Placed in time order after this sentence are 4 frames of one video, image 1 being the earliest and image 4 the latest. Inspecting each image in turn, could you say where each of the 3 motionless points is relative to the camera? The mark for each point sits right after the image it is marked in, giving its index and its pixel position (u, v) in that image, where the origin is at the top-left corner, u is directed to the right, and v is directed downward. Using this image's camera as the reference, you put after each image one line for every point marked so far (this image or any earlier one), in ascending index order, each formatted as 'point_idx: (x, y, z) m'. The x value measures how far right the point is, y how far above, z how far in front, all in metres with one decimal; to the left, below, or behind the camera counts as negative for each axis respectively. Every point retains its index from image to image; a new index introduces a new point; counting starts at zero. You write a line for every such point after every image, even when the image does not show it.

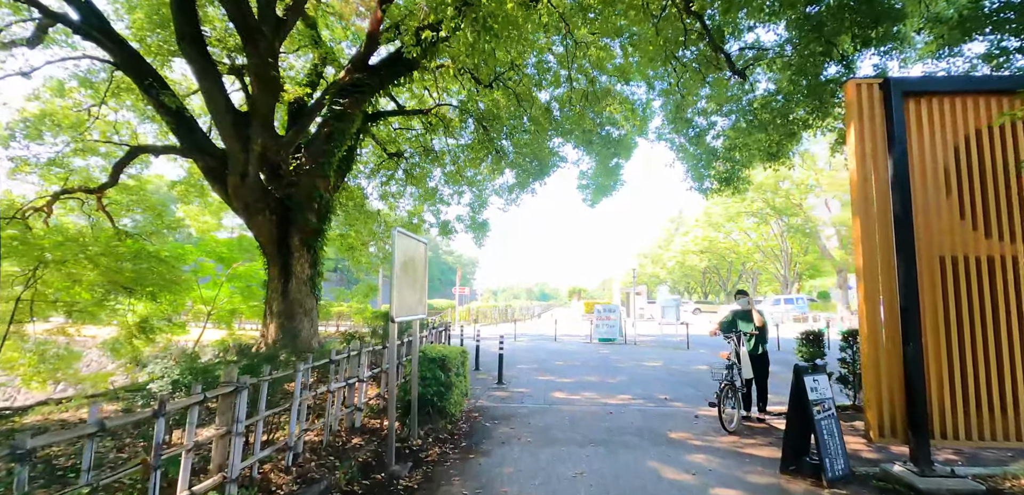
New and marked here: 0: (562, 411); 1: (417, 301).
0: (+0.6, -1.9, +5.5) m
1: (-0.8, -0.5, +4.2) m
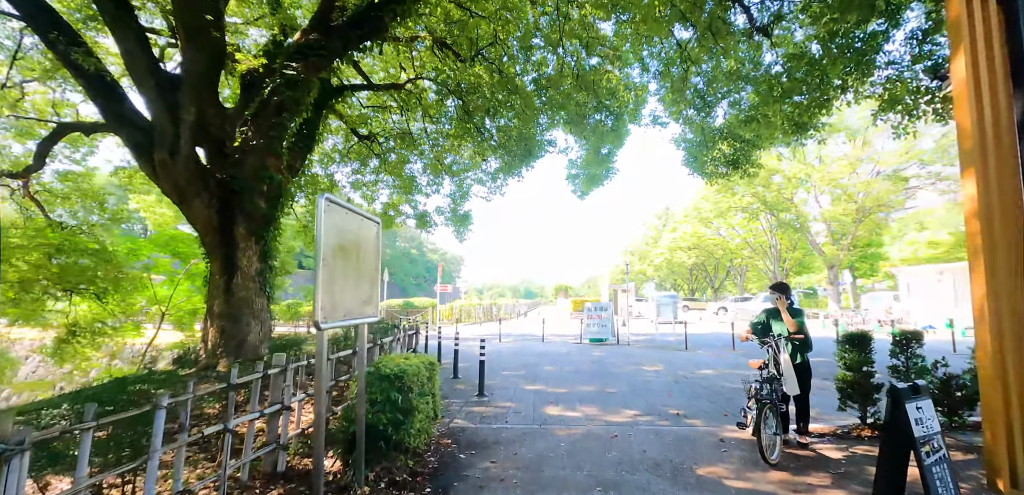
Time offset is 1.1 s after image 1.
0: (+0.4, -1.7, +4.4) m
1: (-1.0, -0.3, +3.1) m
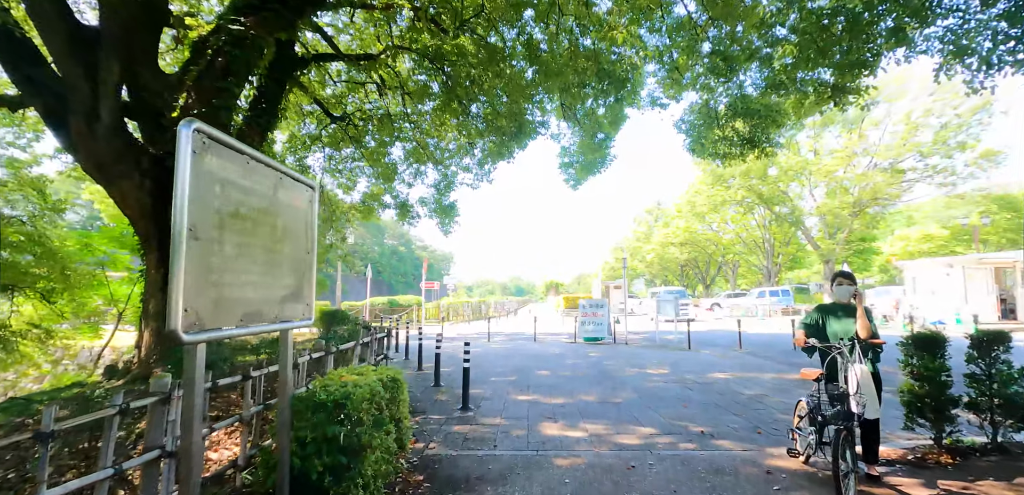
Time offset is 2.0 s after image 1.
0: (+0.4, -1.6, +3.5) m
1: (-1.0, -0.2, +2.1) m
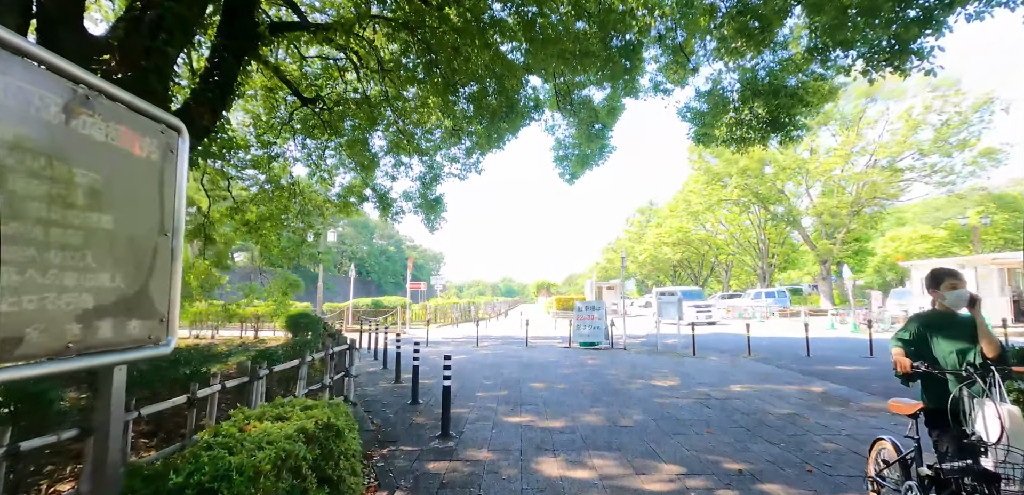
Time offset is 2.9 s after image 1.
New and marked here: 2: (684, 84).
0: (+0.3, -1.5, +2.6) m
1: (-1.1, -0.1, +1.2) m
2: (+3.5, +3.3, +9.8) m
